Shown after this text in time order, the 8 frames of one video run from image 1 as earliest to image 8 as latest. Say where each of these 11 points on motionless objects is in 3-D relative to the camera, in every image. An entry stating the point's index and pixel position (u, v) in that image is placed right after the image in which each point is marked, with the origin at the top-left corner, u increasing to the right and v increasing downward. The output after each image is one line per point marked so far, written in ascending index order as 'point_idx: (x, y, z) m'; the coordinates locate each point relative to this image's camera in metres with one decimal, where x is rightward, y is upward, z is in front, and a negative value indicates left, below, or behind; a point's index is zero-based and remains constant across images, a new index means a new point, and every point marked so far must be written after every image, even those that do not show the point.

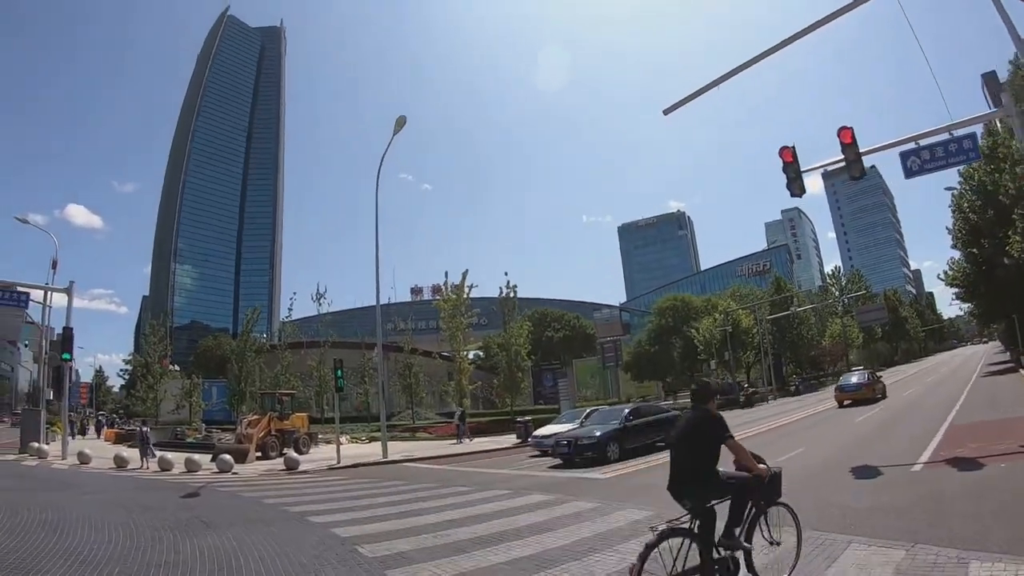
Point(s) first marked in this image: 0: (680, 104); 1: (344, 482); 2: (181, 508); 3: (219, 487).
0: (+3.5, +3.7, +12.1) m
1: (-4.3, -4.9, +14.8) m
2: (-6.1, -4.0, +10.7) m
3: (-6.9, -4.7, +13.7) m
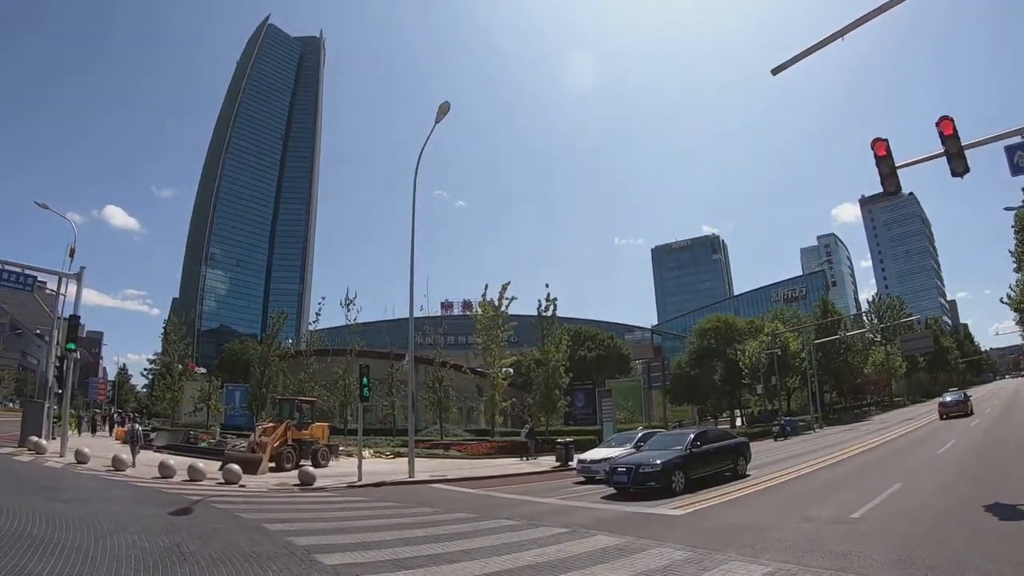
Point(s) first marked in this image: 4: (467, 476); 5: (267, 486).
0: (+4.7, +3.8, +9.9) m
1: (-3.2, -4.7, +12.7) m
2: (-5.2, -3.6, +8.7) m
3: (-5.9, -4.3, +11.7) m
4: (-1.4, -6.3, +19.7) m
5: (-6.6, -5.3, +15.6) m
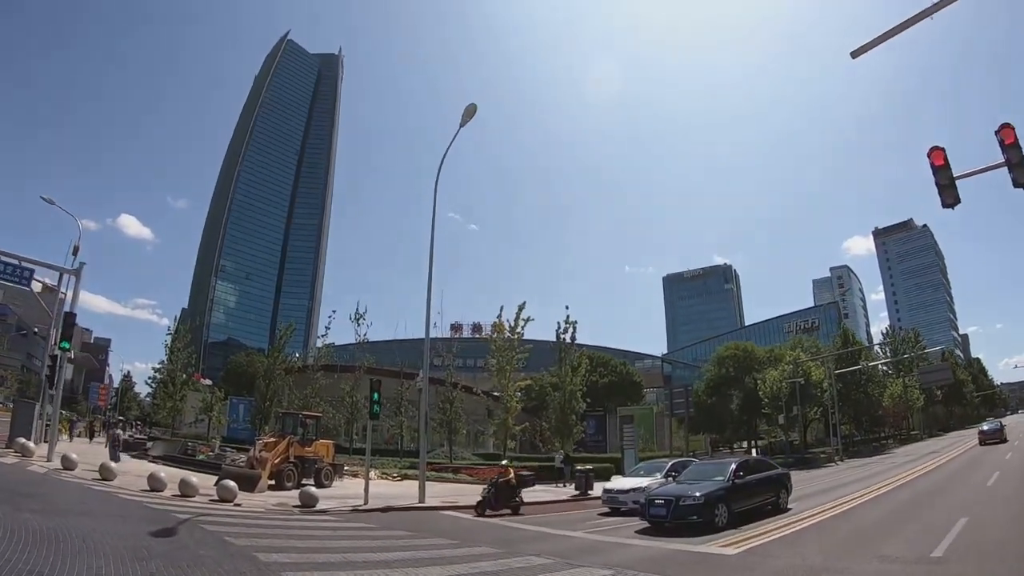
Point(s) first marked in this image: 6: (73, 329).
0: (+5.4, +3.6, +8.8) m
1: (-2.8, -4.7, +11.4) m
2: (-4.8, -3.4, +7.4) m
3: (-5.5, -4.2, +10.5) m
4: (-0.9, -6.7, +18.3) m
5: (-6.1, -5.3, +14.3) m
6: (-13.7, -1.2, +18.5) m
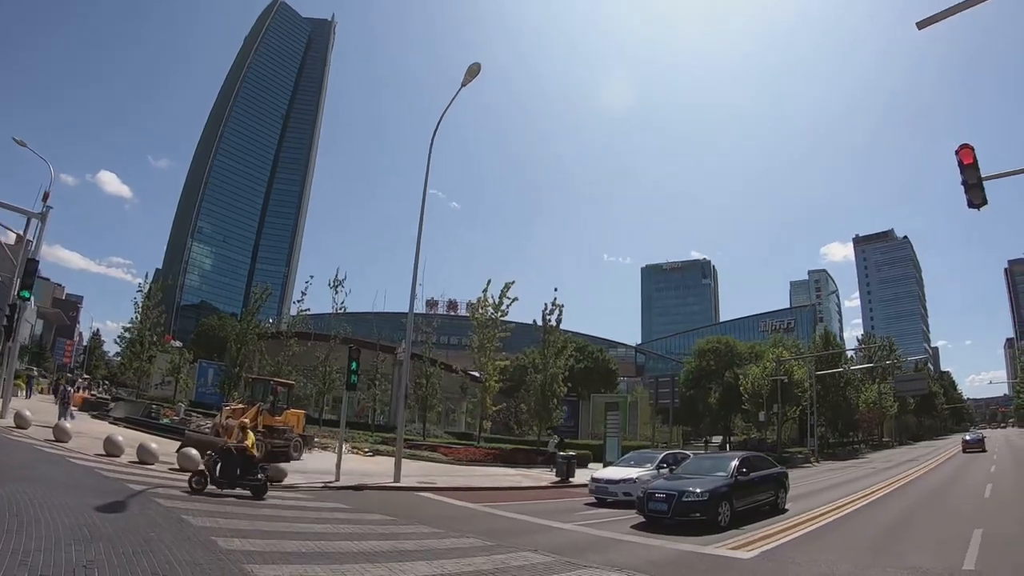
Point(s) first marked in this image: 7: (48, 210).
0: (+5.8, +3.7, +7.9) m
1: (-3.0, -4.0, +10.4) m
2: (-4.8, -2.7, +6.4) m
3: (-5.7, -3.4, +9.4) m
4: (-1.5, -5.9, +17.5) m
5: (-6.5, -4.3, +13.3) m
6: (-13.9, +0.4, +17.0) m
7: (-15.6, +2.7, +19.6) m
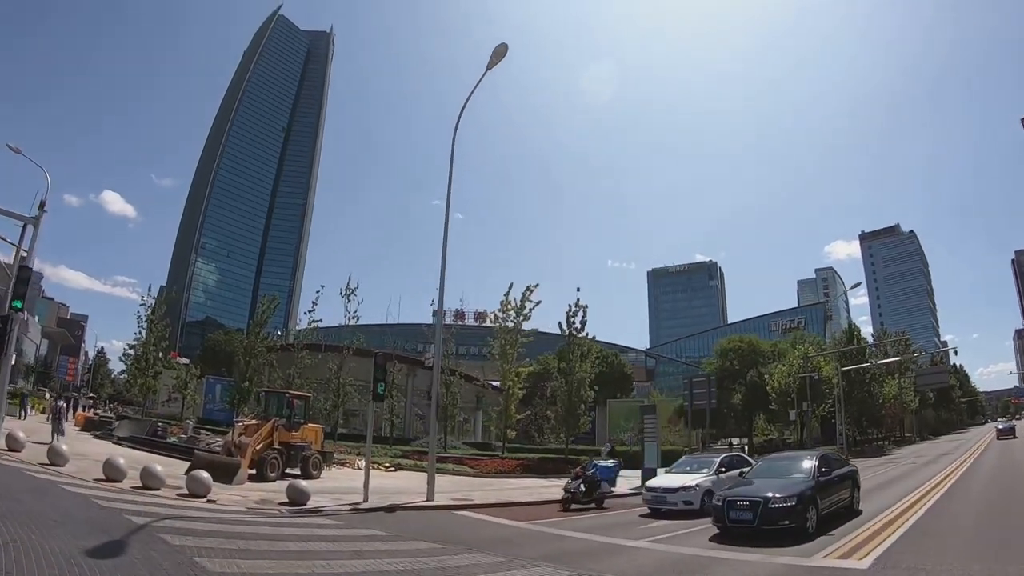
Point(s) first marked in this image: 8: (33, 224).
0: (+6.5, +4.2, +6.5) m
1: (-2.0, -3.8, +8.9) m
2: (-3.8, -2.5, +4.9) m
3: (-4.7, -3.3, +7.9) m
4: (-0.4, -5.8, +16.0) m
5: (-5.4, -4.3, +11.8) m
6: (-13.0, +0.1, +15.7) m
7: (-14.7, +2.3, +18.3) m
8: (-14.3, +1.9, +17.4) m
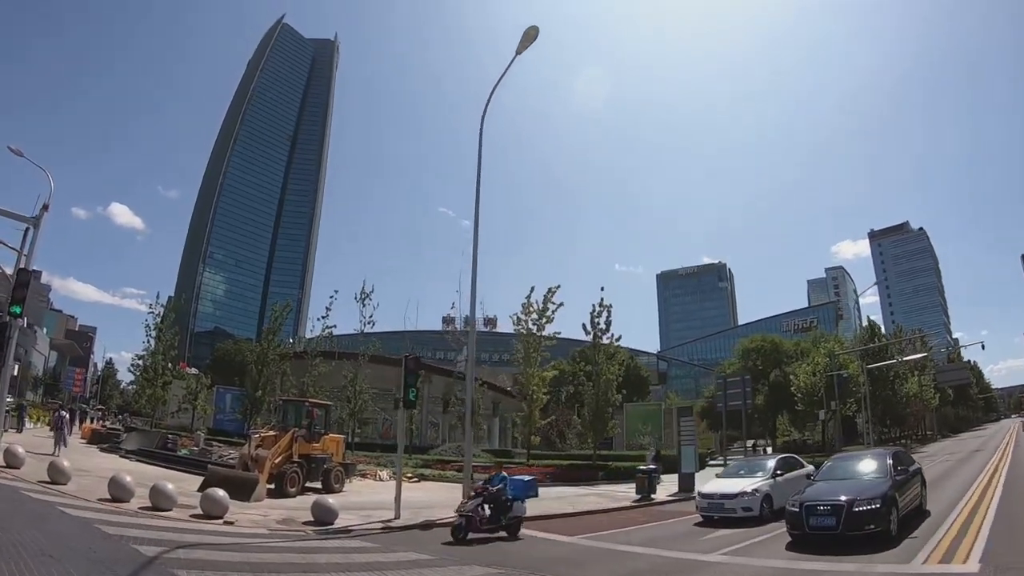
0: (+7.2, +4.5, +5.2) m
1: (-1.1, -3.7, +7.7) m
2: (-3.0, -2.4, +3.7) m
3: (-3.8, -3.2, +6.7) m
4: (+0.6, -5.6, +14.7) m
5: (-4.5, -4.2, +10.6) m
6: (-12.1, 0.0, +14.6) m
7: (-13.9, +2.1, +17.2) m
8: (-13.5, +1.7, +16.4) m
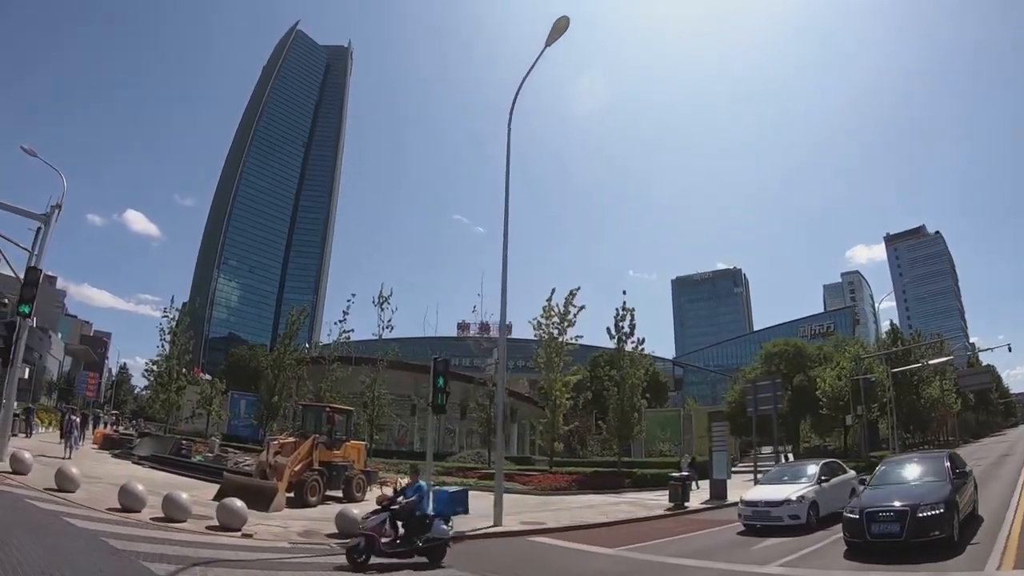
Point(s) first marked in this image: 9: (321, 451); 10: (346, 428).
0: (+7.7, +4.8, +4.3) m
1: (-0.5, -3.5, +6.9) m
2: (-2.5, -2.2, +3.0) m
3: (-3.2, -3.0, +6.0) m
4: (+1.3, -5.6, +13.8) m
5: (-3.8, -4.1, +9.8) m
6: (-11.4, 0.0, +14.0) m
7: (-13.1, +2.1, +16.7) m
8: (-12.7, +1.7, +15.9) m
9: (-4.8, -4.0, +14.6) m
10: (-4.5, -3.8, +15.8) m
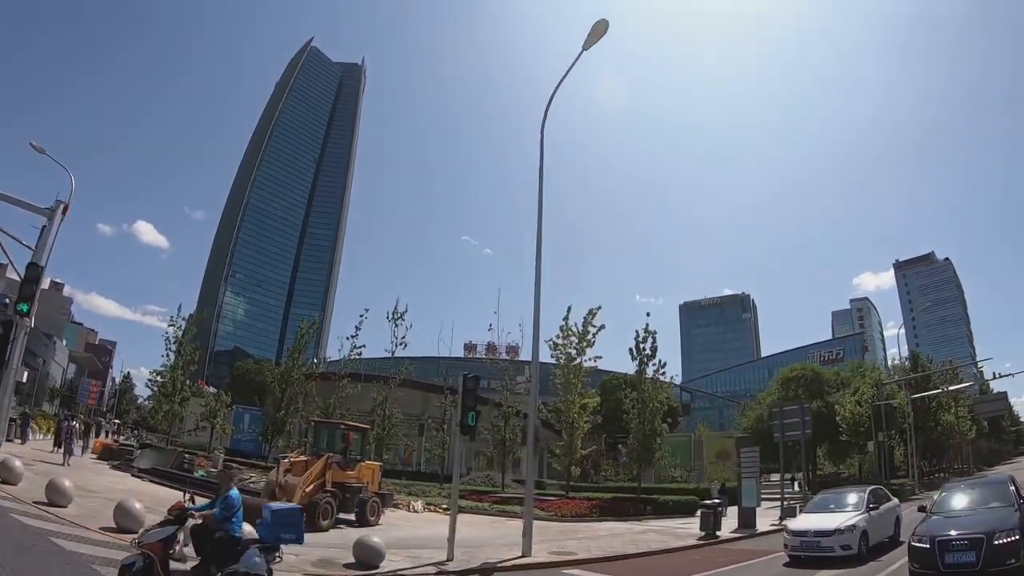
0: (+8.4, +4.7, +3.5) m
1: (0.0, -3.5, +5.8) m
2: (-1.9, -2.0, +2.0) m
3: (-2.7, -2.9, +5.0) m
4: (+1.9, -5.8, +12.7) m
5: (-3.3, -4.1, +8.8) m
6: (-10.7, 0.0, +13.2) m
7: (-12.3, +2.0, +16.0) m
8: (-12.0, +1.7, +15.1) m
9: (-4.2, -4.2, +13.6) m
10: (-3.9, -4.0, +14.8) m
